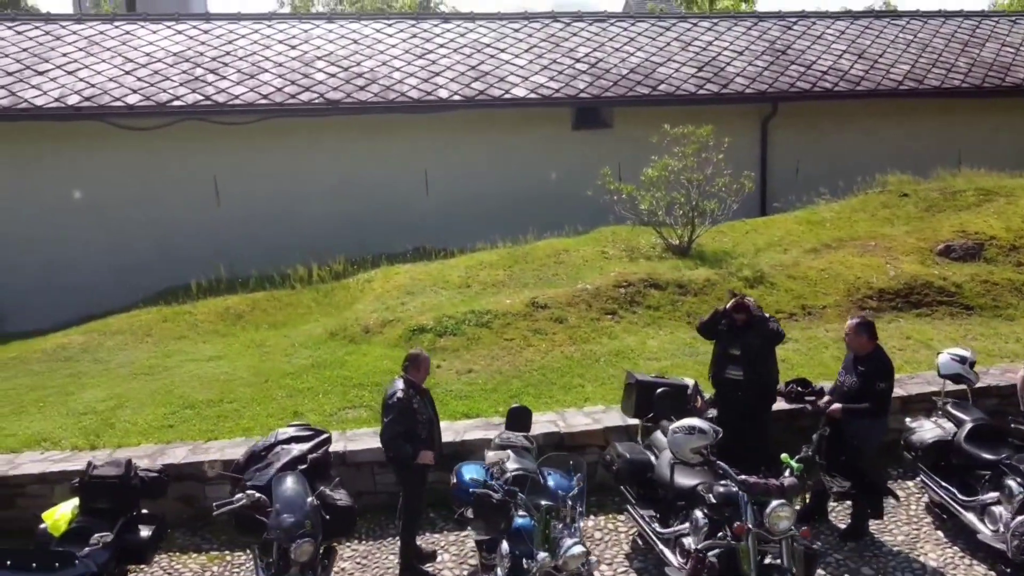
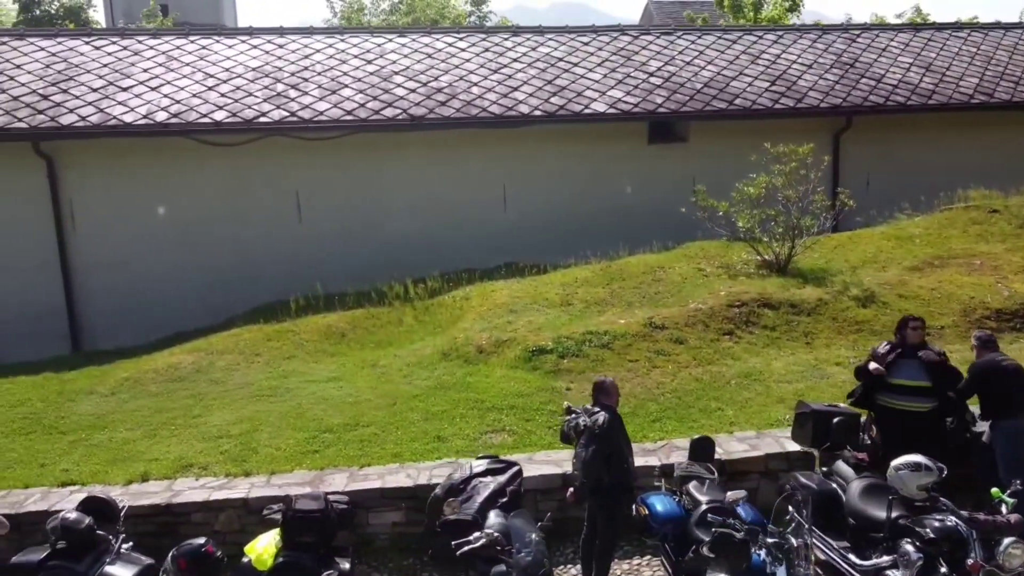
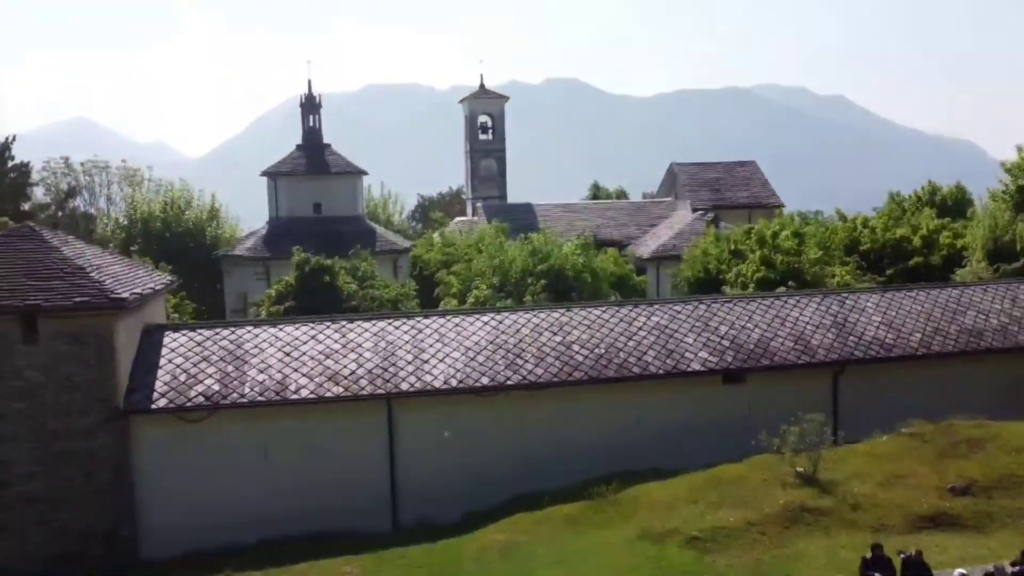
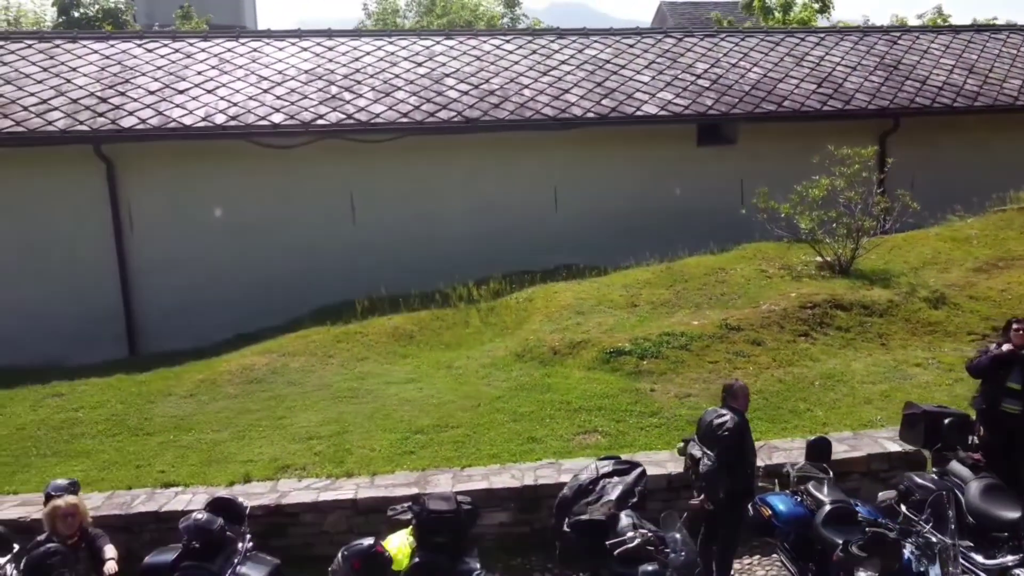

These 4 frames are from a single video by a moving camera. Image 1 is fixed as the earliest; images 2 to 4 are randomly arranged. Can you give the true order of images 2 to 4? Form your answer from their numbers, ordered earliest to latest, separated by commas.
2, 4, 3
